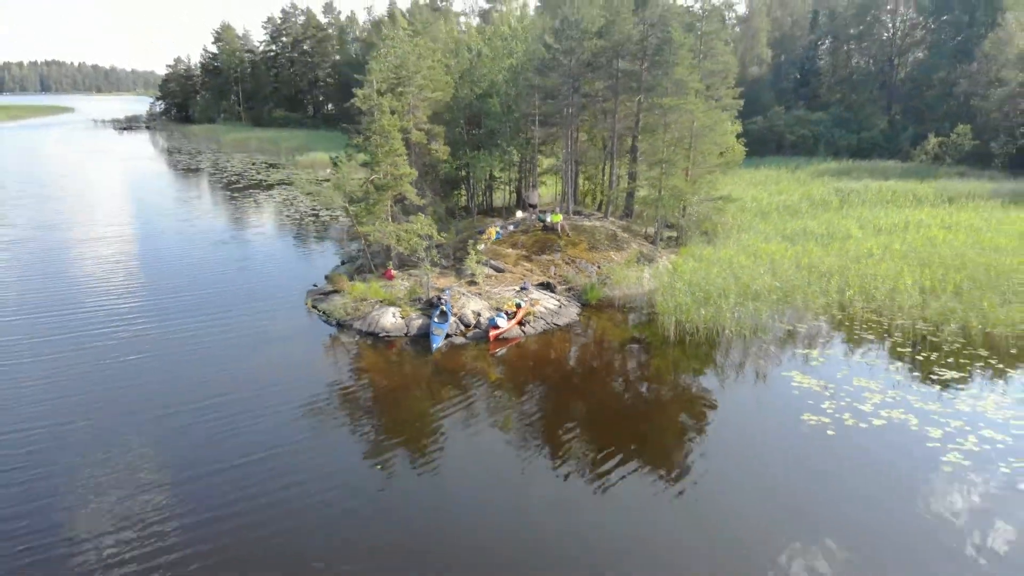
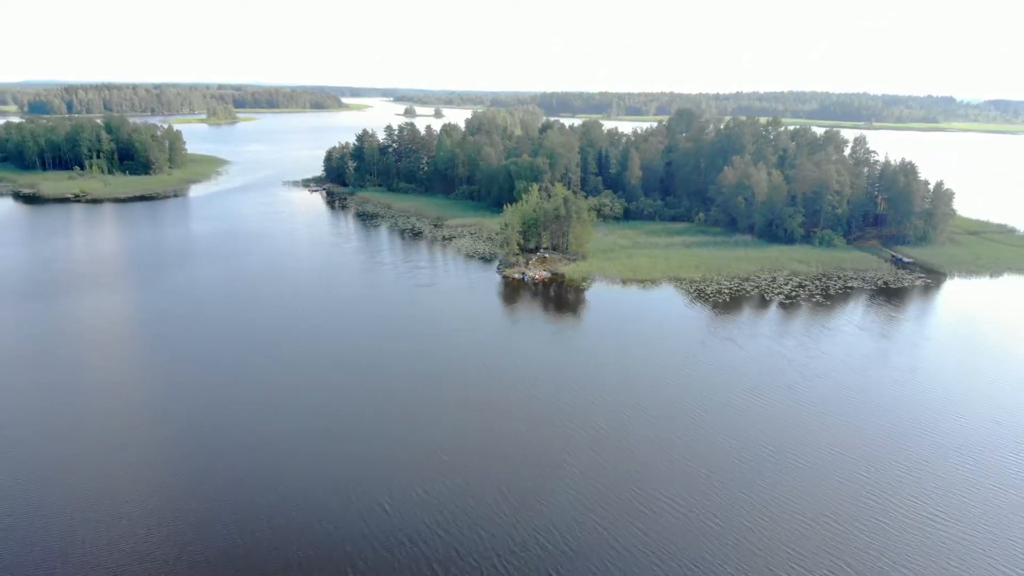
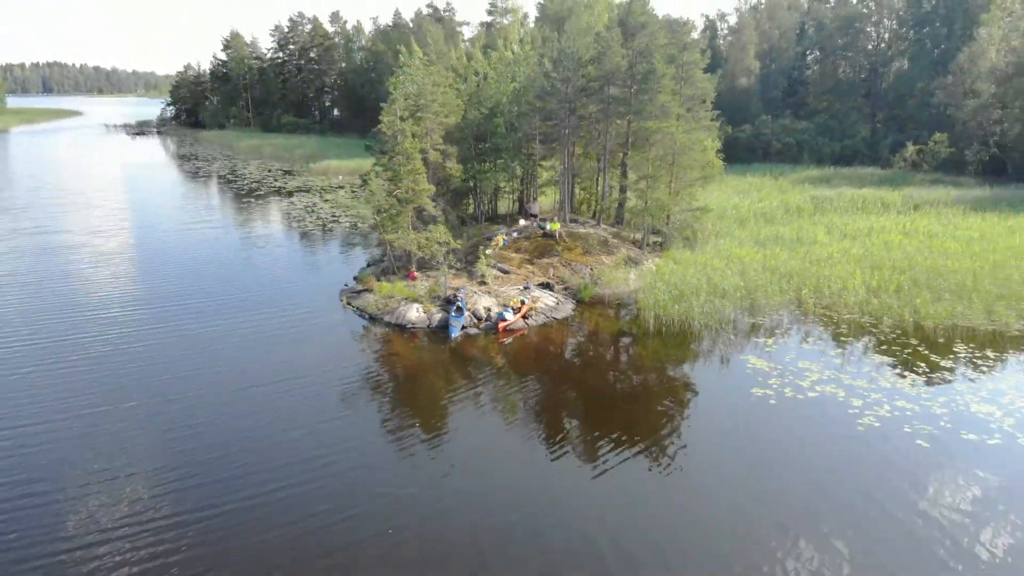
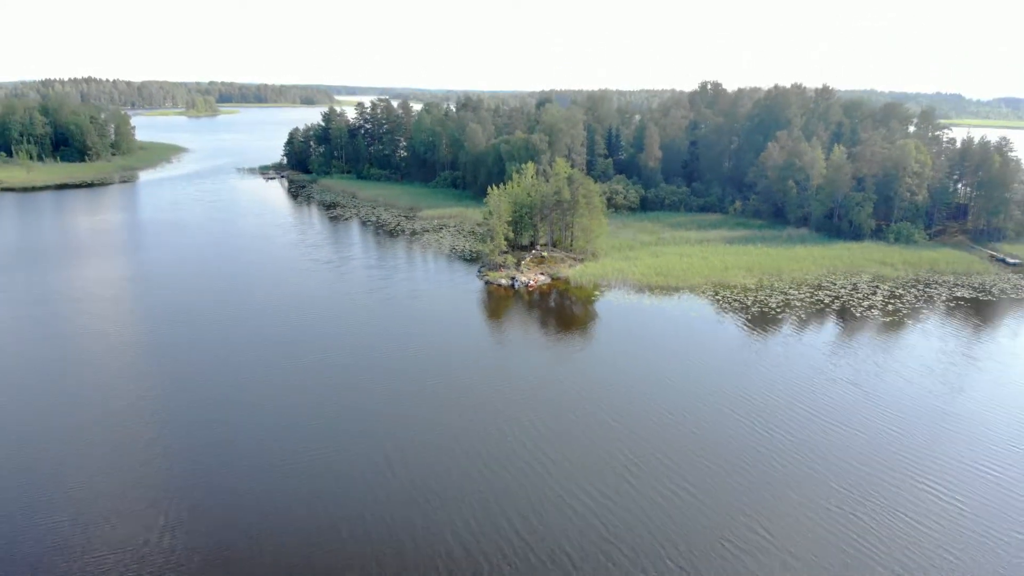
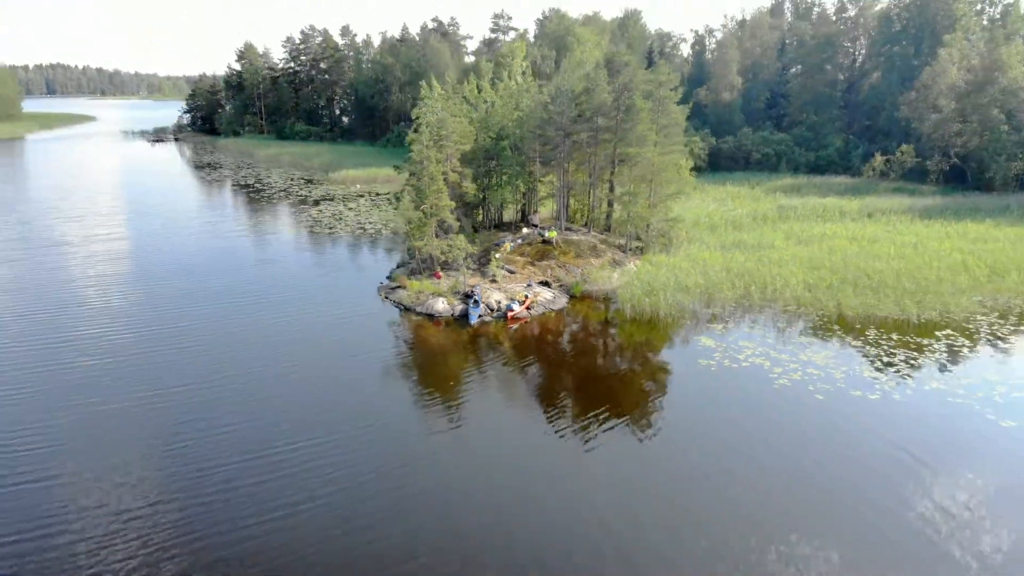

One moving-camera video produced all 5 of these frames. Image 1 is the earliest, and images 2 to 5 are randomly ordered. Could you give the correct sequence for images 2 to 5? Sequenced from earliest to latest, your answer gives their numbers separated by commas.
3, 5, 4, 2
